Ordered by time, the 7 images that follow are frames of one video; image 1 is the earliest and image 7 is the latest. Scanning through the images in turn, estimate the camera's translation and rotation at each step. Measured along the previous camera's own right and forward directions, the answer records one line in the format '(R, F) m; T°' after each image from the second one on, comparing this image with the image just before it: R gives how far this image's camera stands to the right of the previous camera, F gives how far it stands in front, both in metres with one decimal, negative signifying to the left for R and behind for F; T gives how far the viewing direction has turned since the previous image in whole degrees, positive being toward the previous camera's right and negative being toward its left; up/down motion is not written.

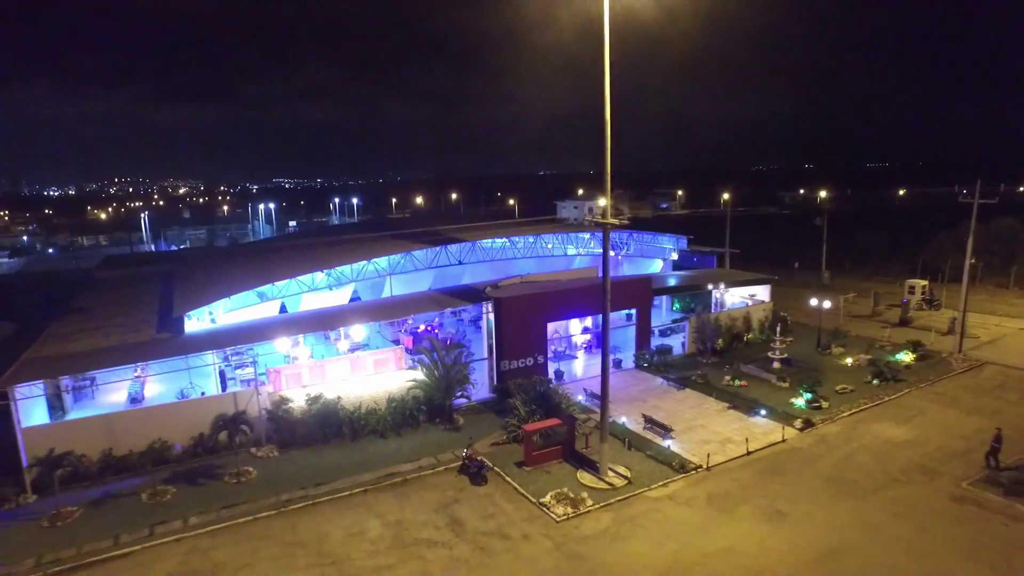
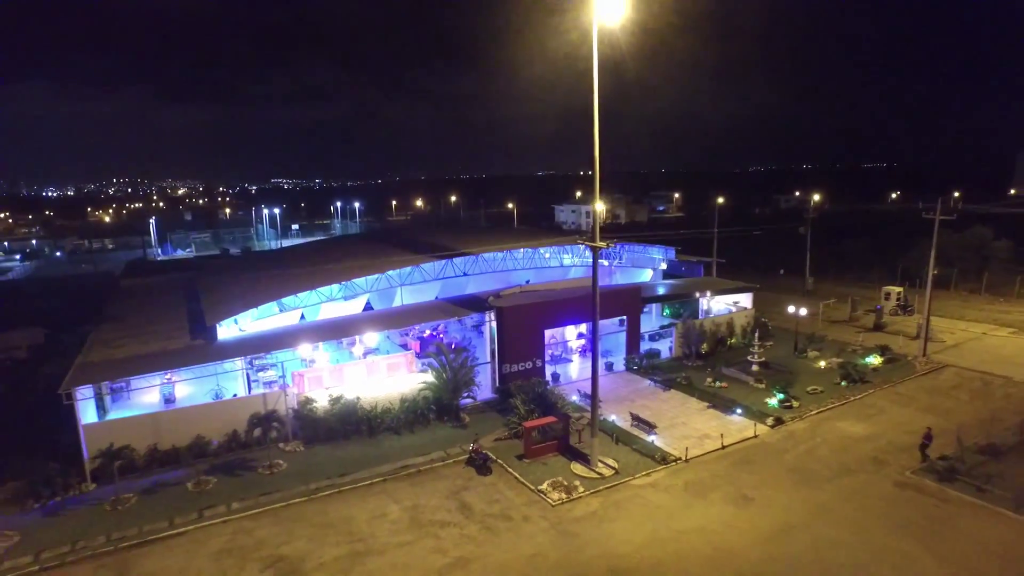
(-0.1, -1.3) m; 0°
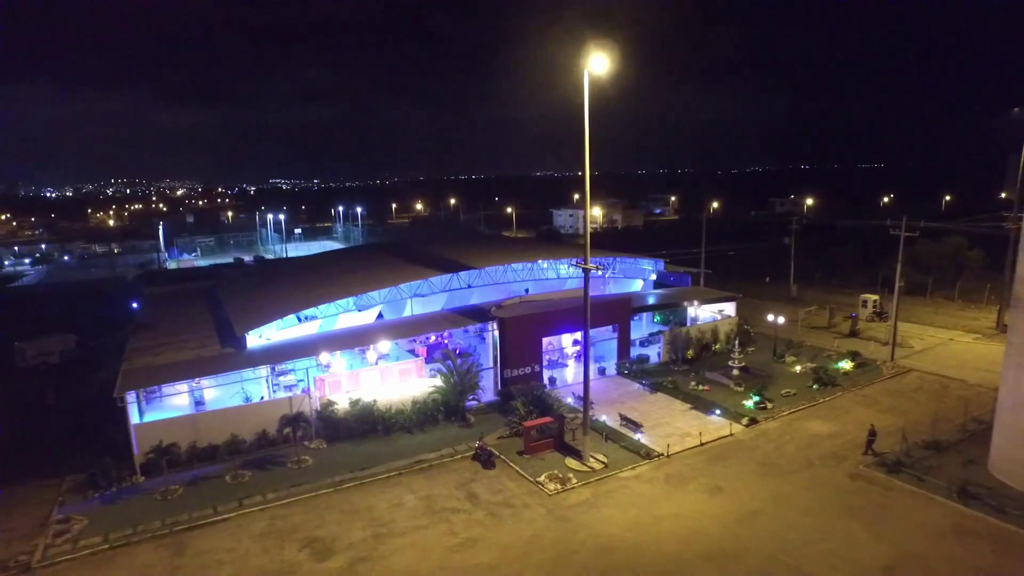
(-0.1, -1.4) m; 0°
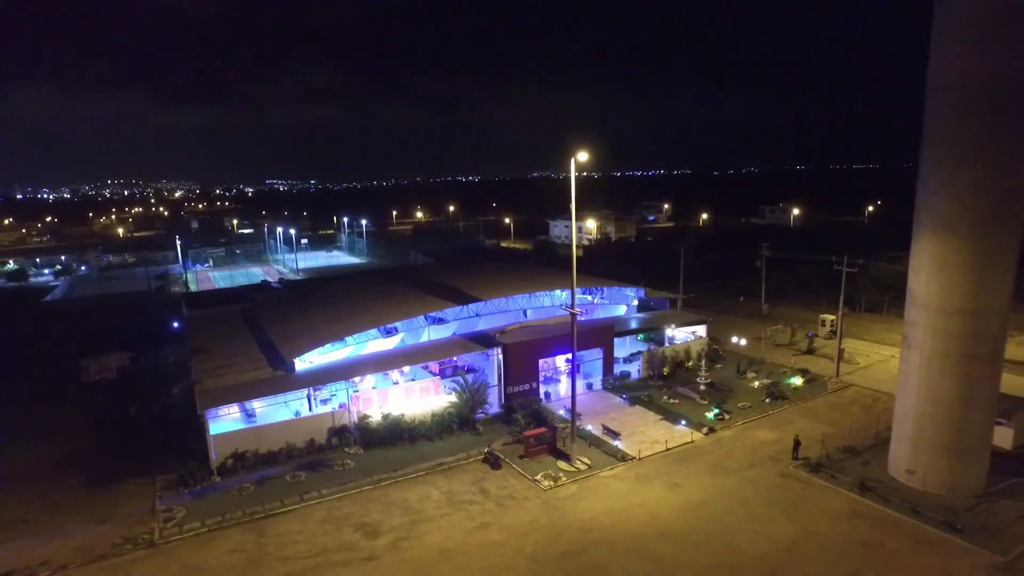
(-0.2, -3.2) m; 0°
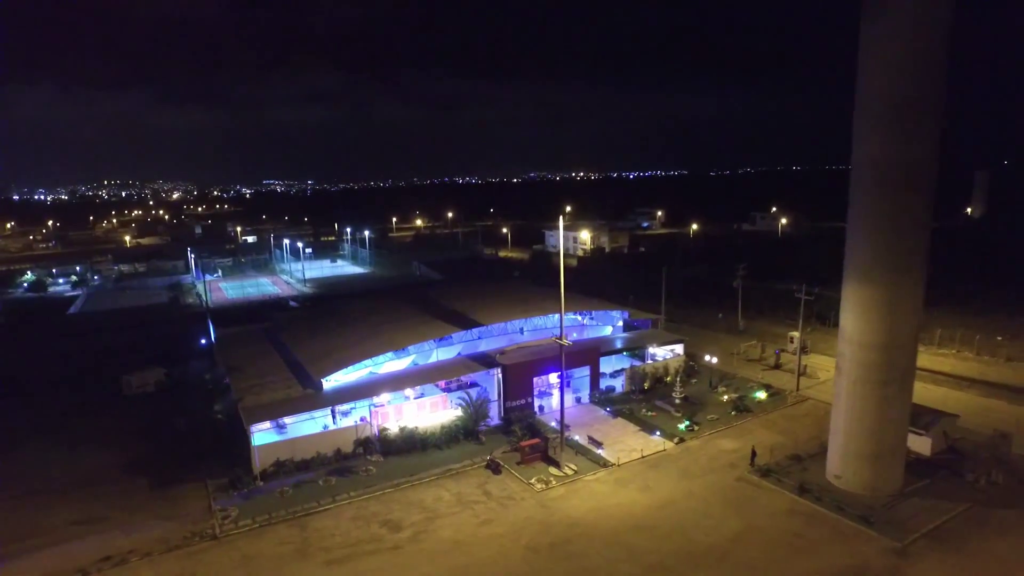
(0.0, -2.9) m; 0°
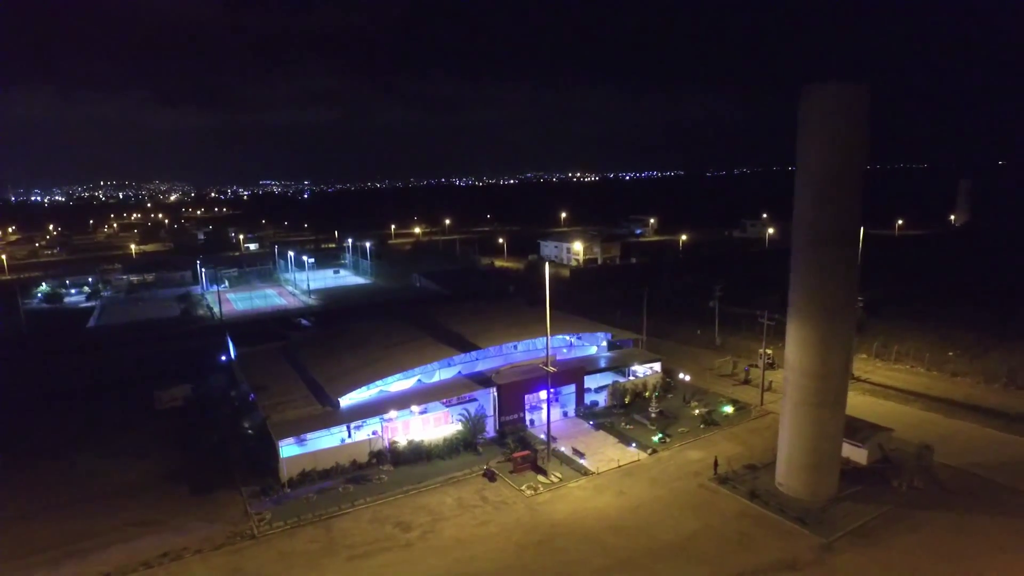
(+0.1, -2.9) m; 0°
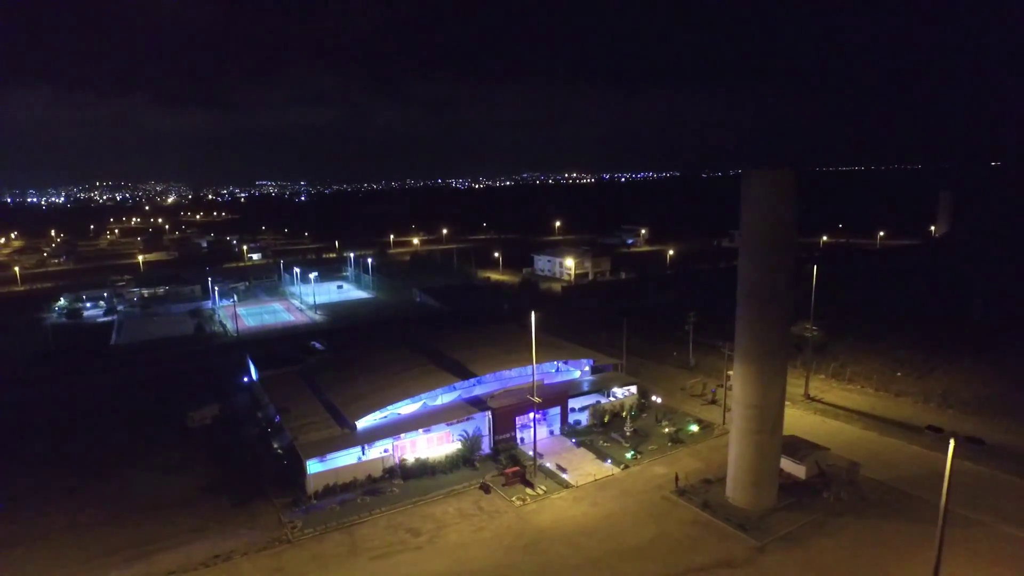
(+0.2, -3.9) m; 0°
